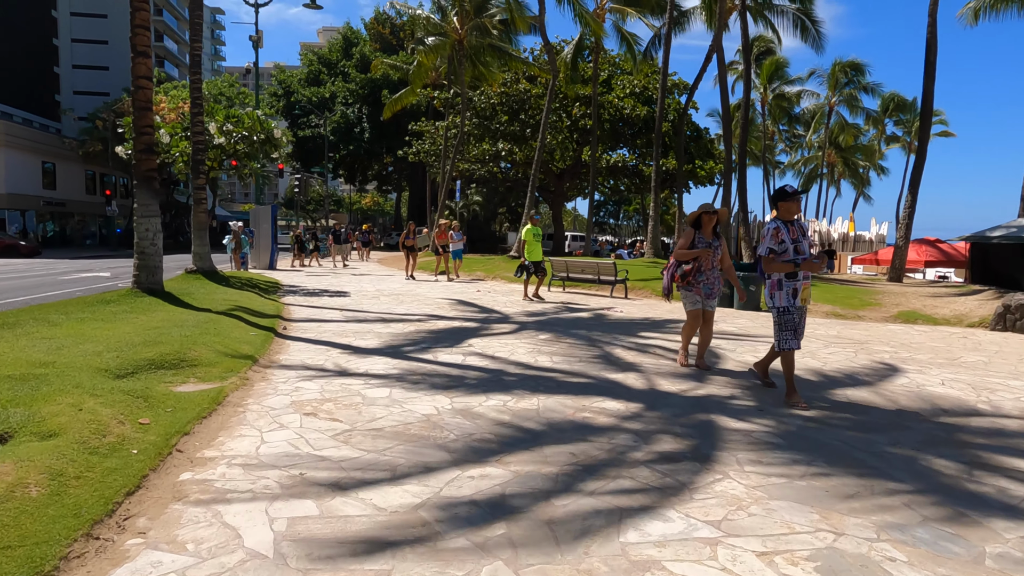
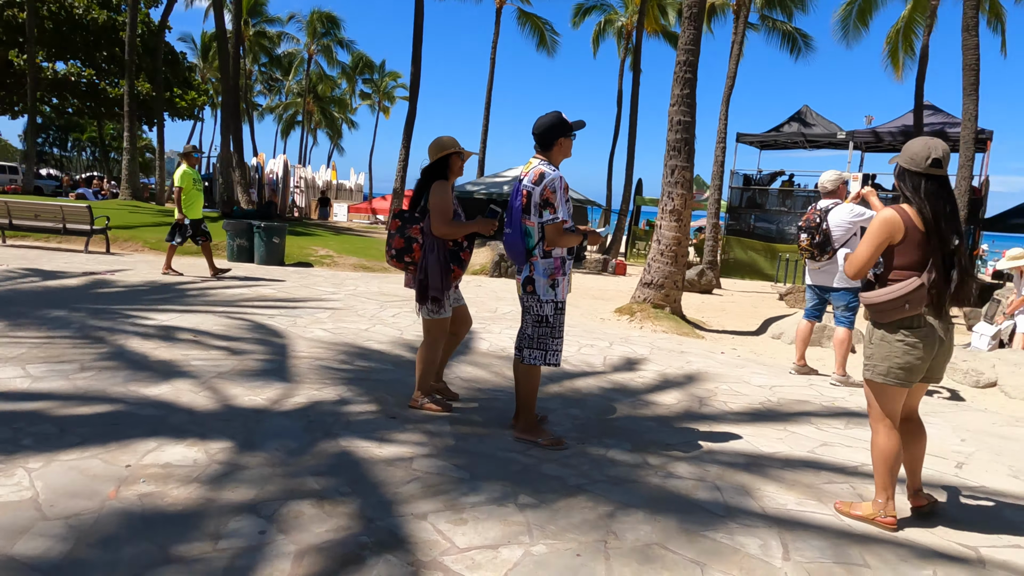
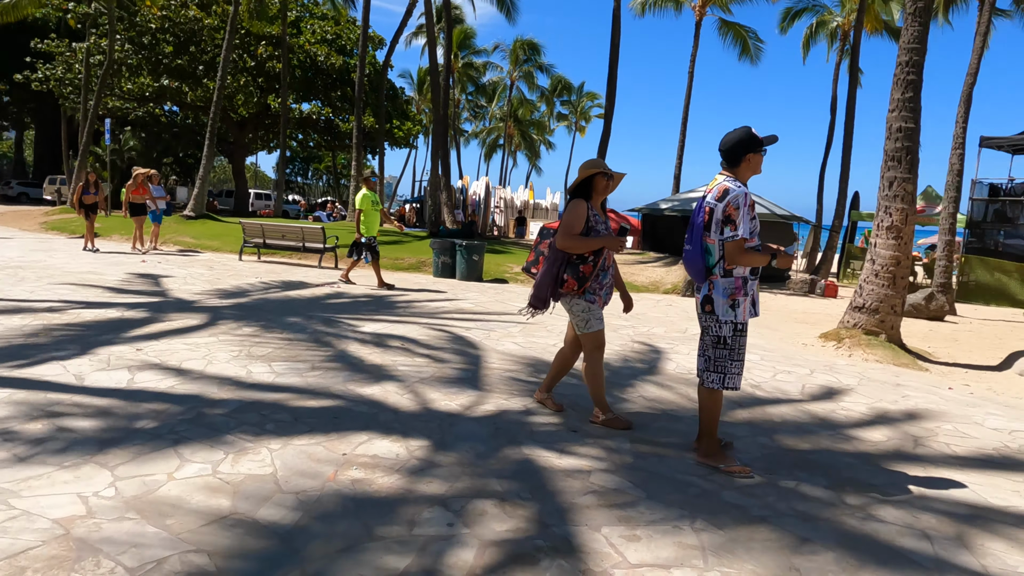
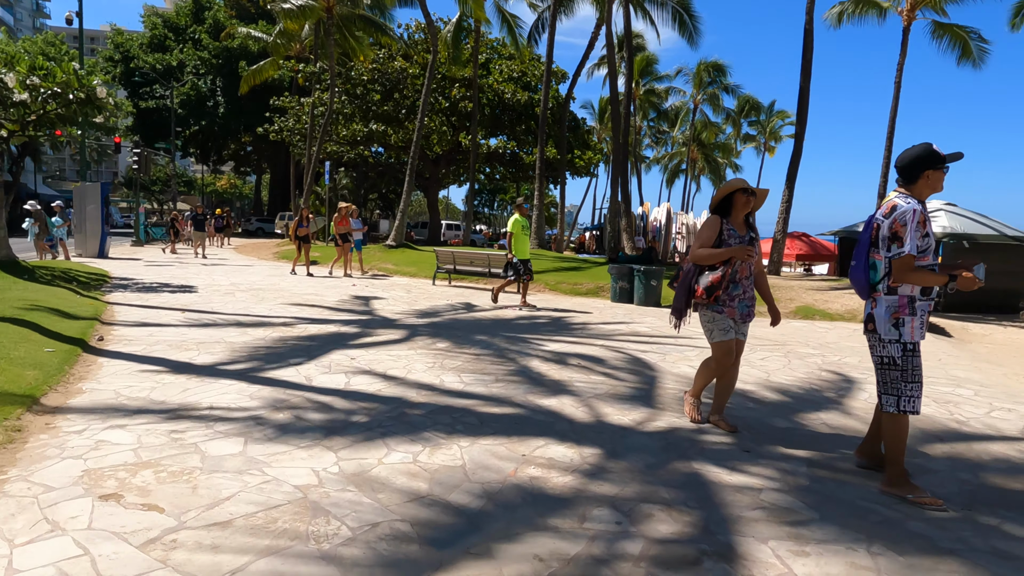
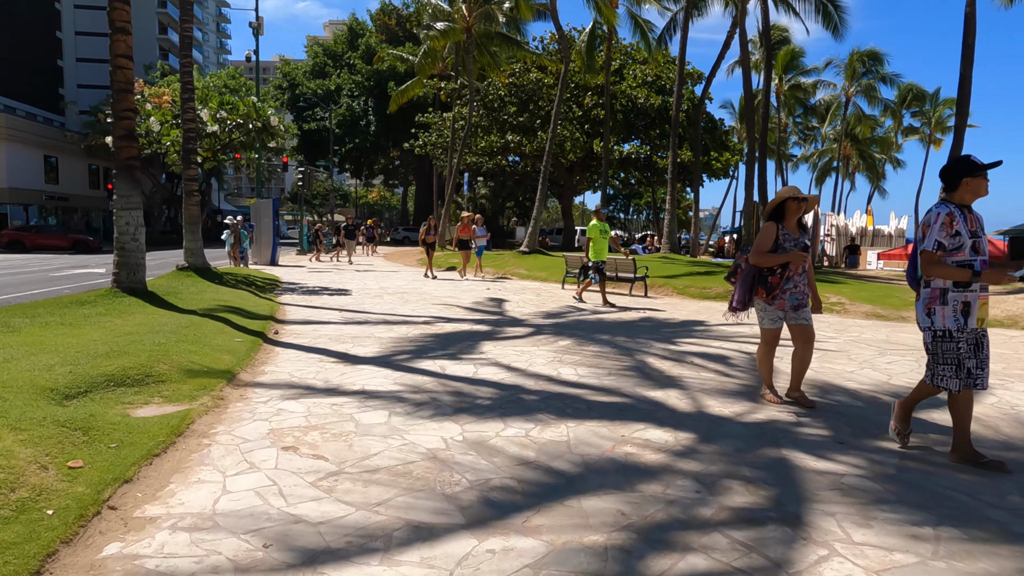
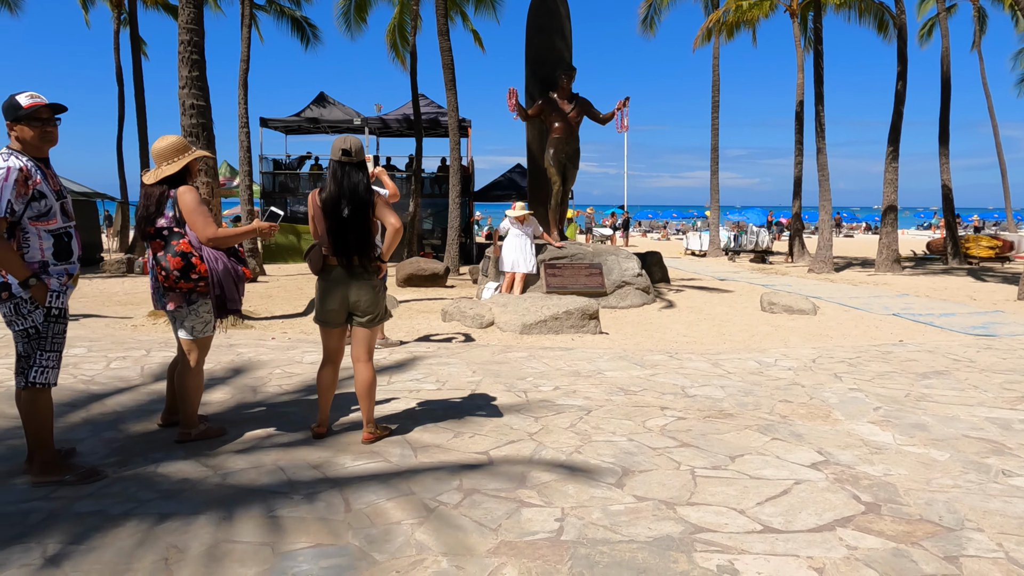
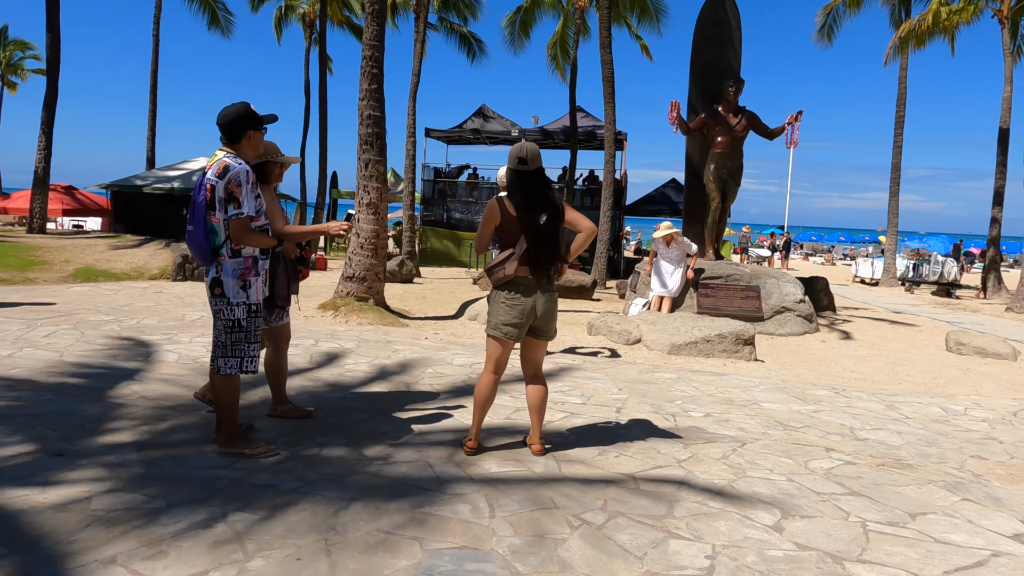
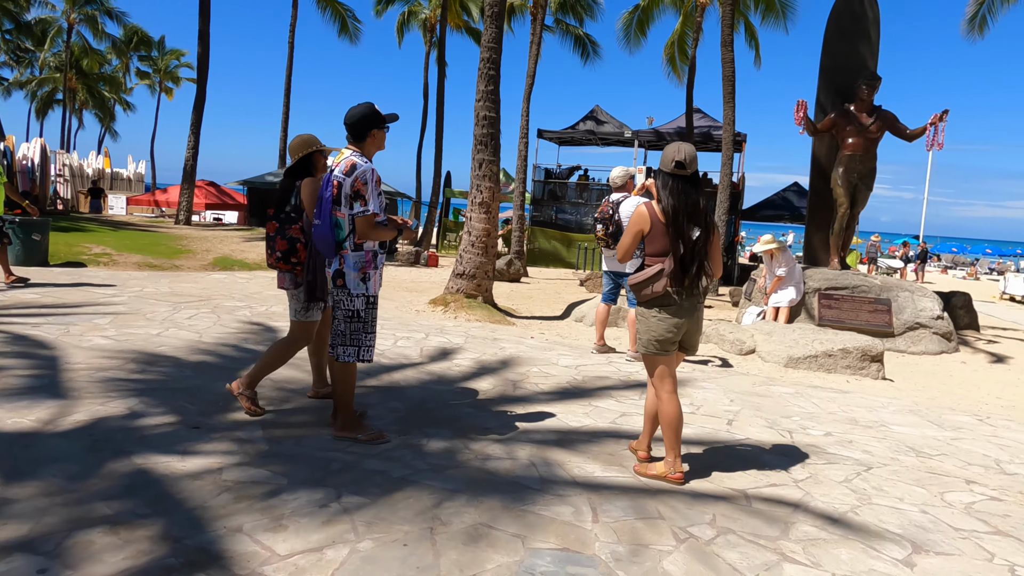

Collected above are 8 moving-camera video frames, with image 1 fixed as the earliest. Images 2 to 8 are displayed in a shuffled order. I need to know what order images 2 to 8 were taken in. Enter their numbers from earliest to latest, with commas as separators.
5, 4, 3, 2, 8, 7, 6
